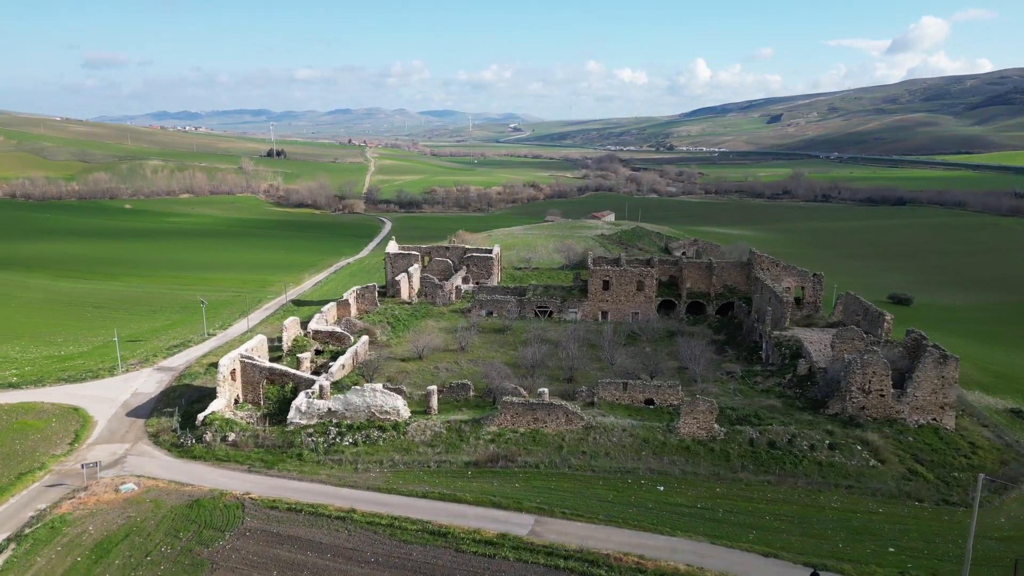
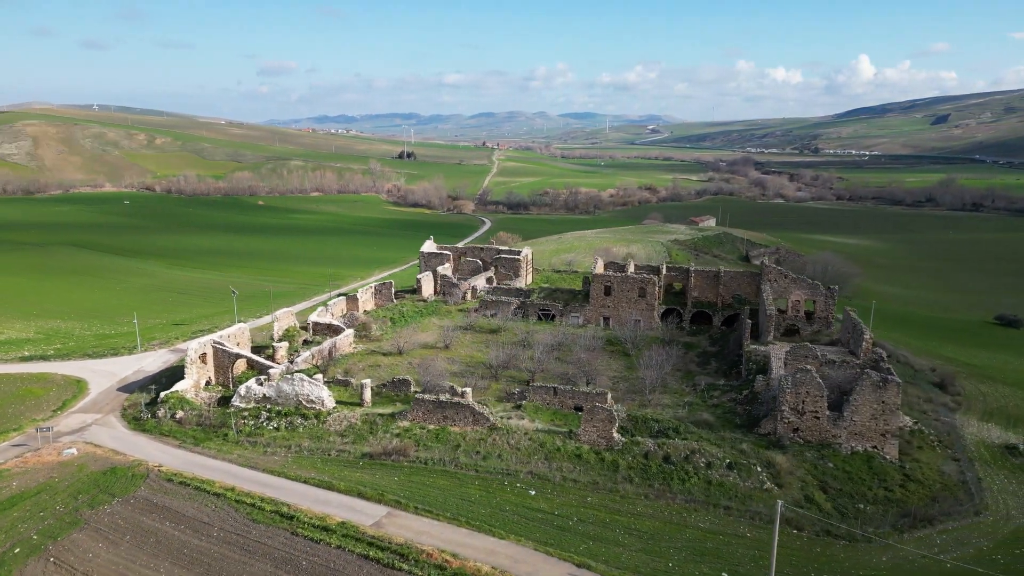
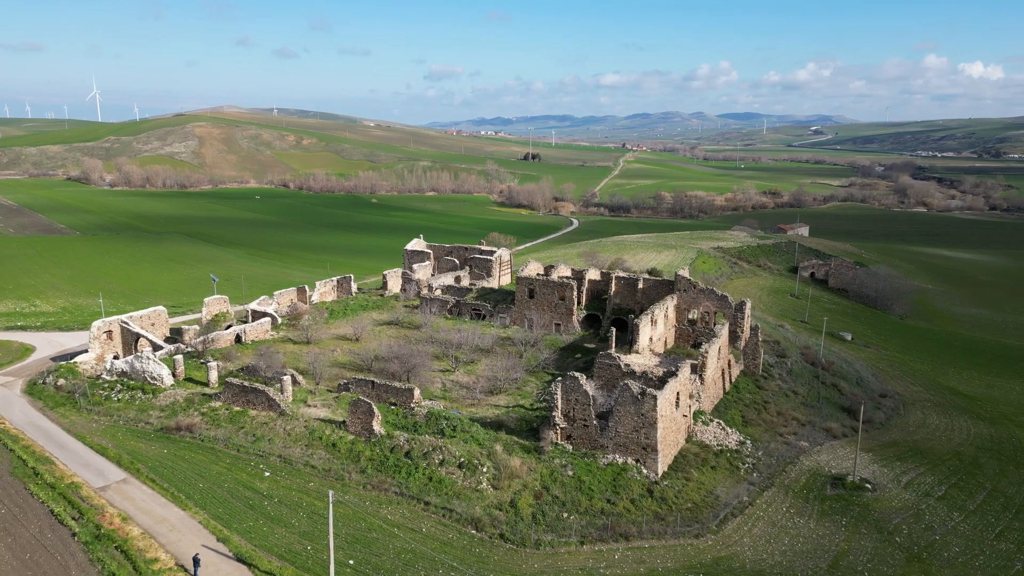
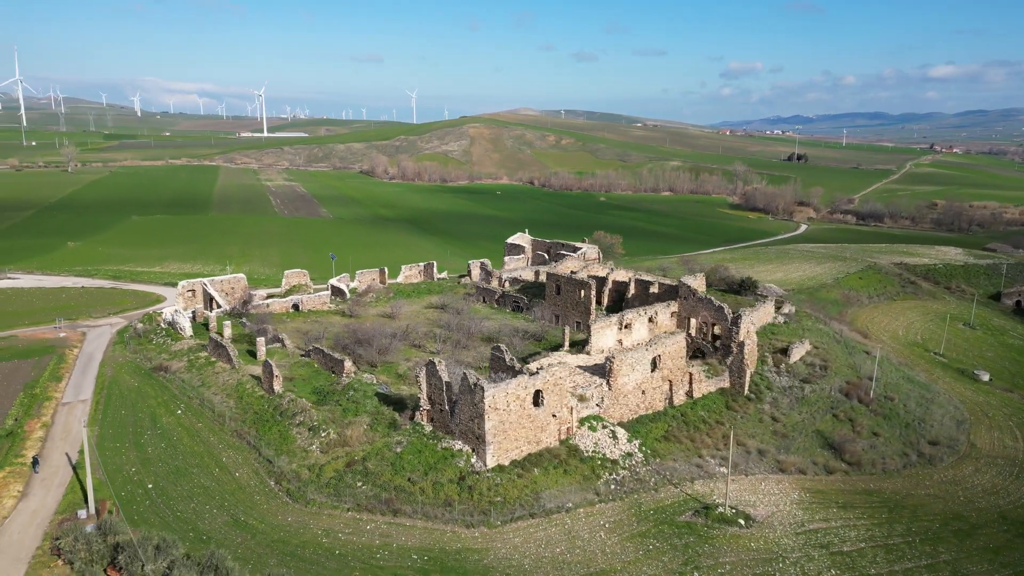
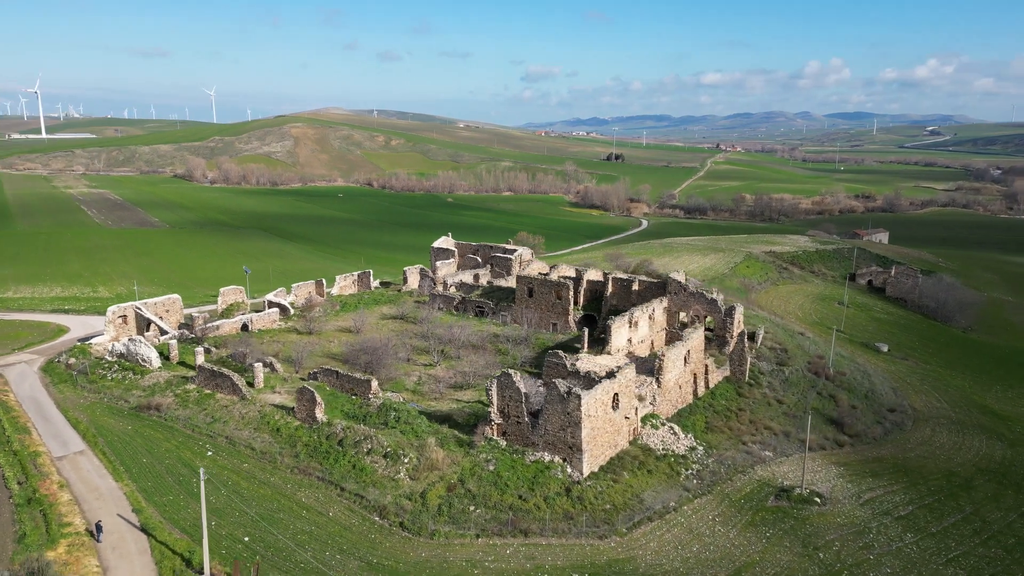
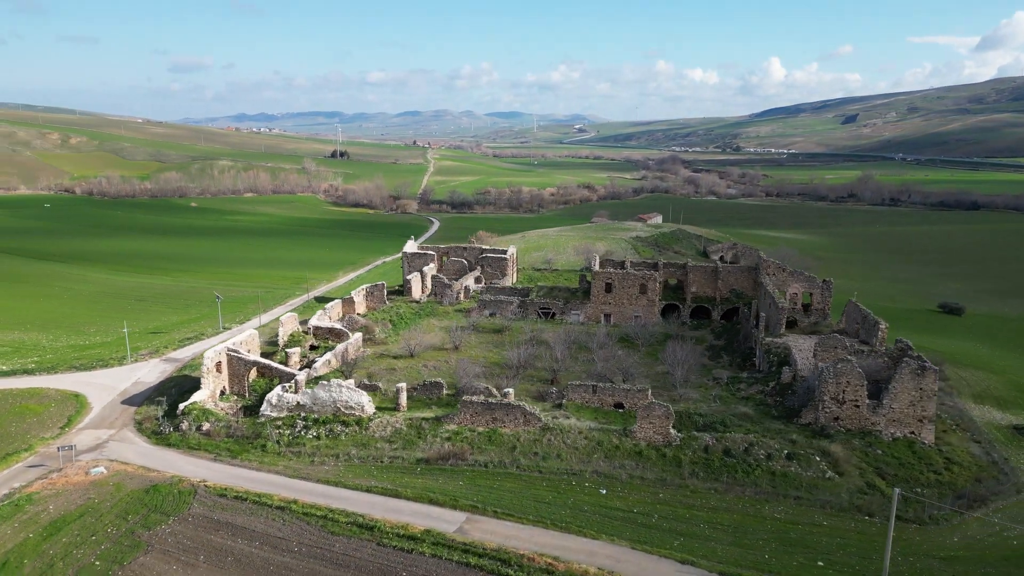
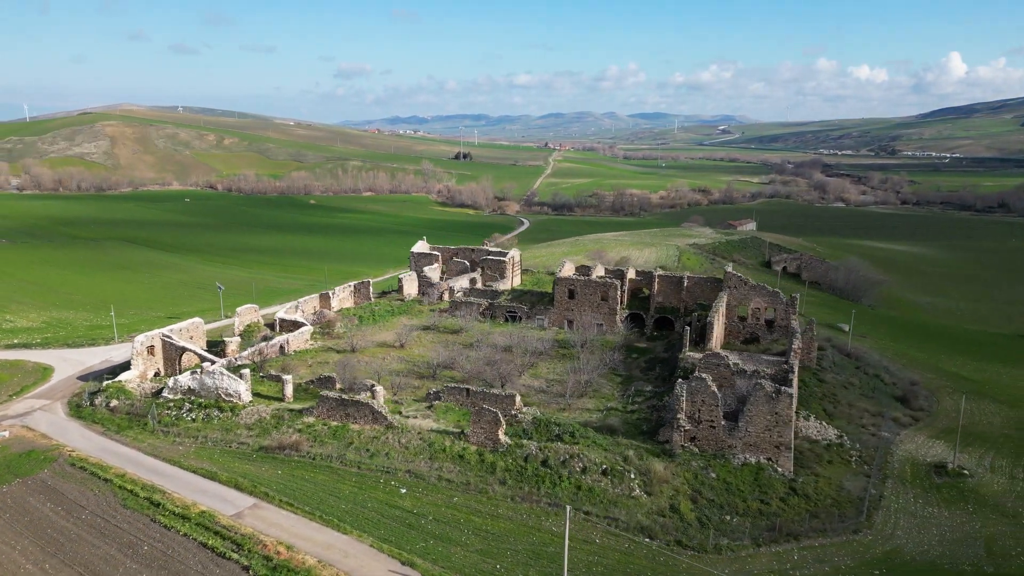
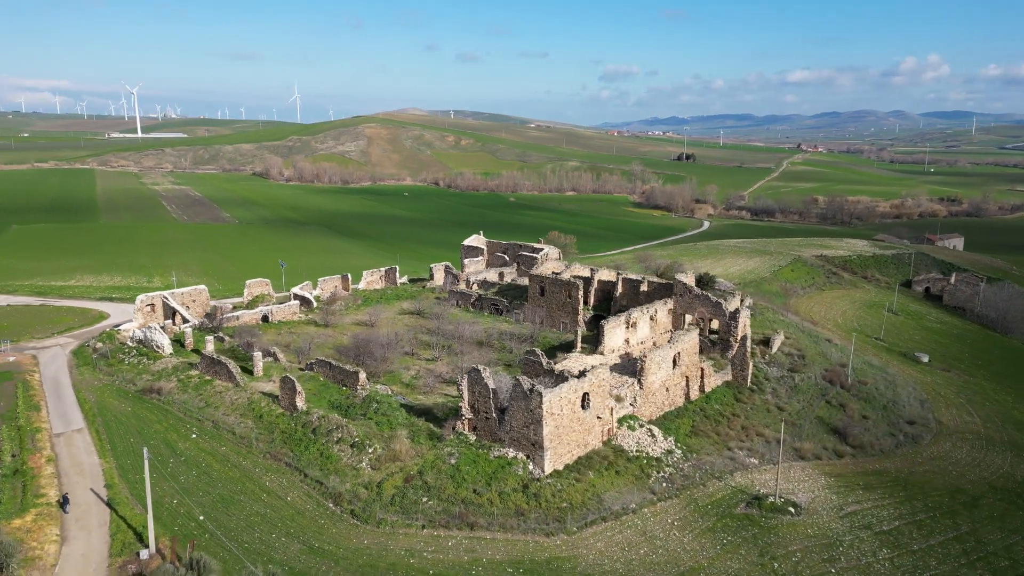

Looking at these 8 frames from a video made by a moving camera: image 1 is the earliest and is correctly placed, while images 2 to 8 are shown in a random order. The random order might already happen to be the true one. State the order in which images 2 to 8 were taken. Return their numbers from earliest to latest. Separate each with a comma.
6, 2, 7, 3, 5, 8, 4
